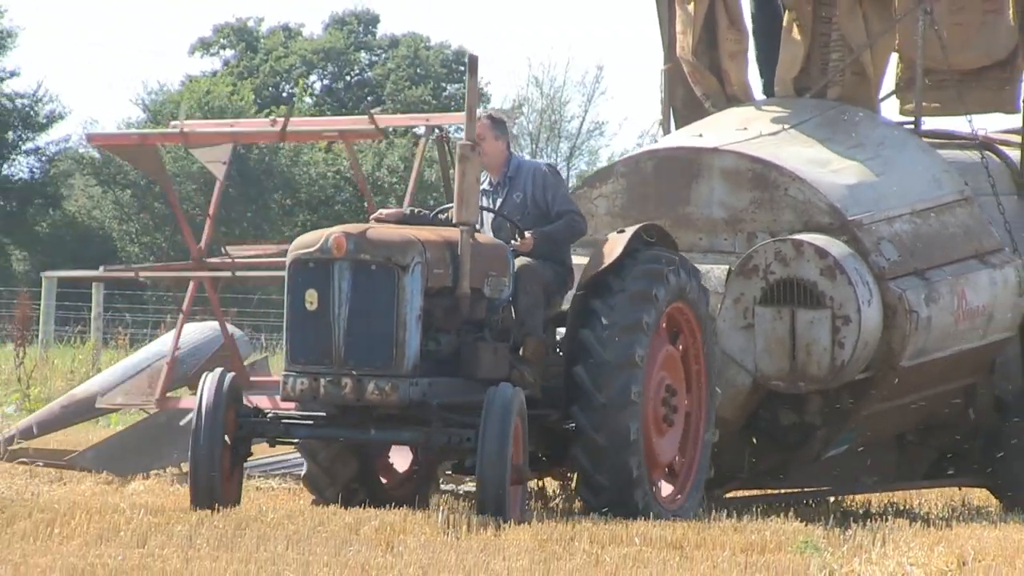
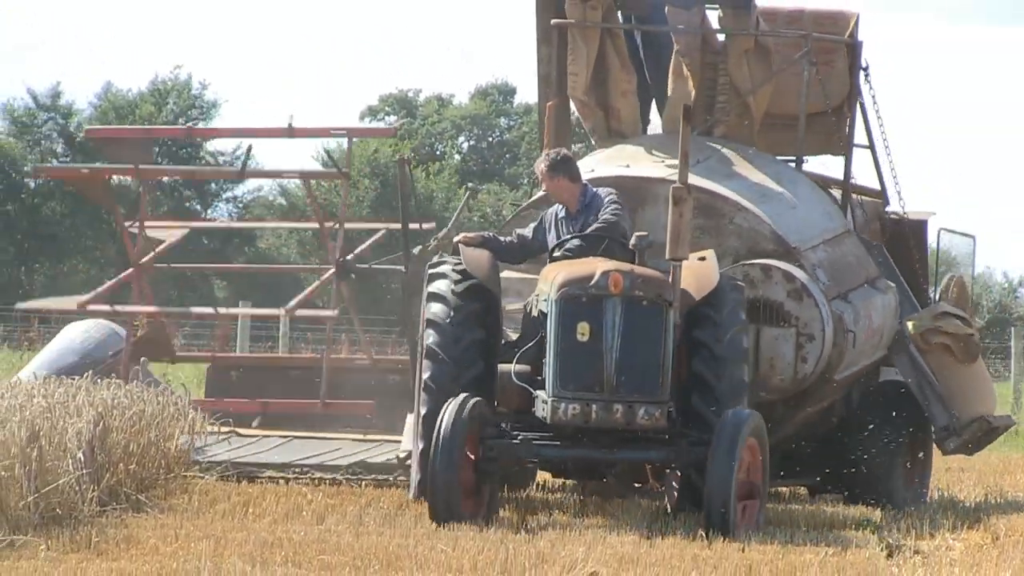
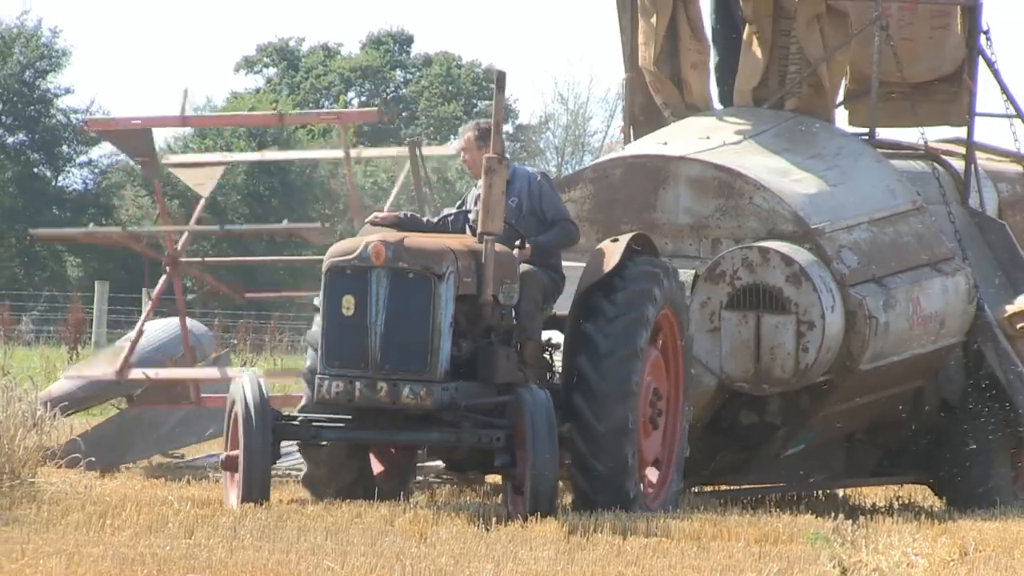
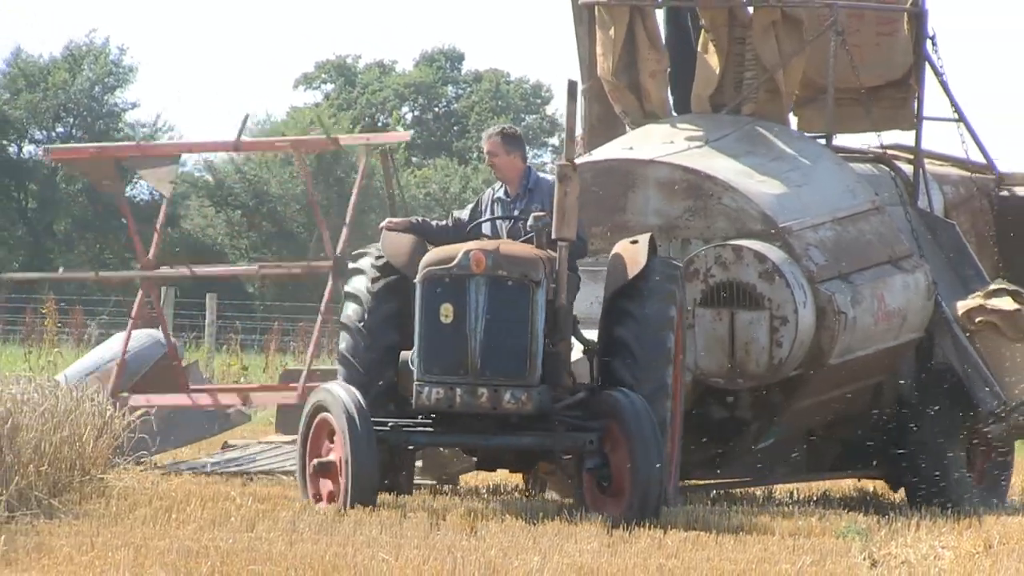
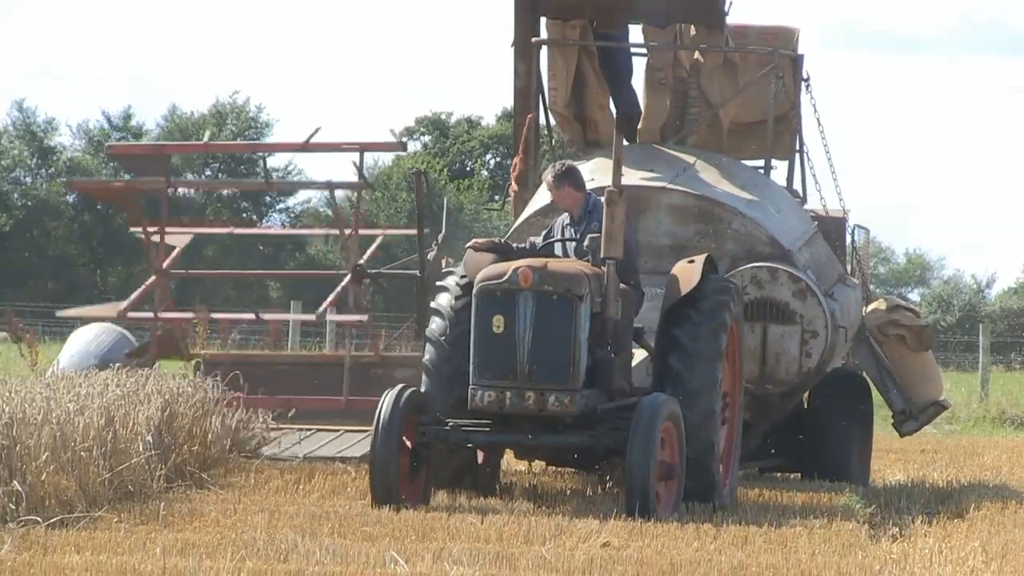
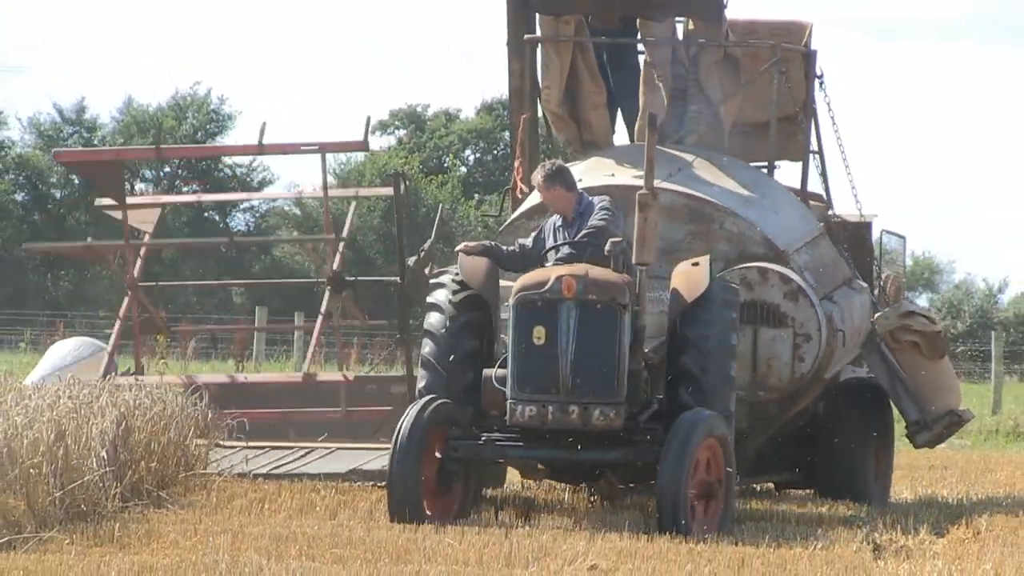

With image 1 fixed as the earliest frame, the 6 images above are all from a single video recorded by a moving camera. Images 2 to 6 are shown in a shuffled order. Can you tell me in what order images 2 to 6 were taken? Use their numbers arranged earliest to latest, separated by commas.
3, 4, 2, 6, 5
